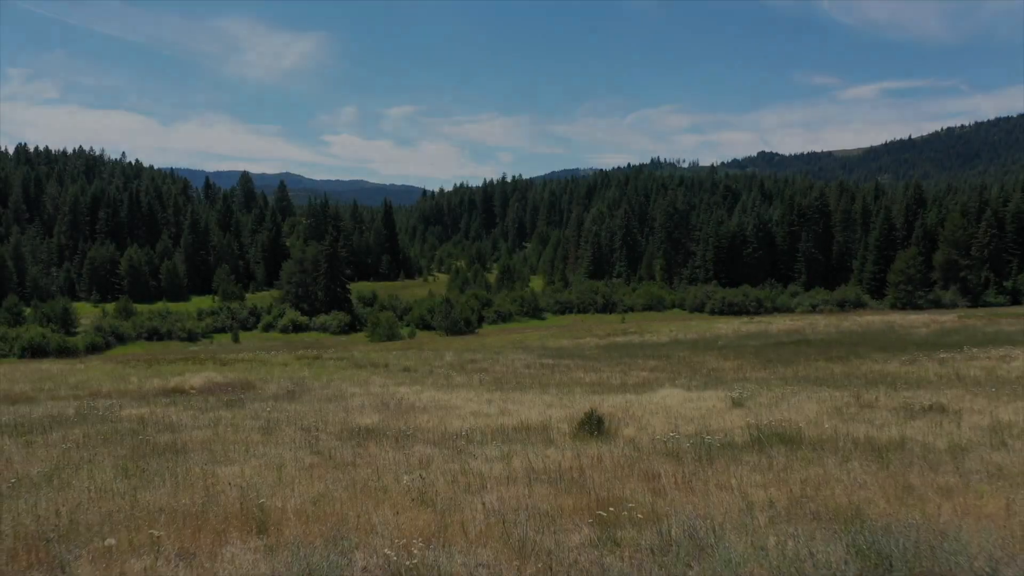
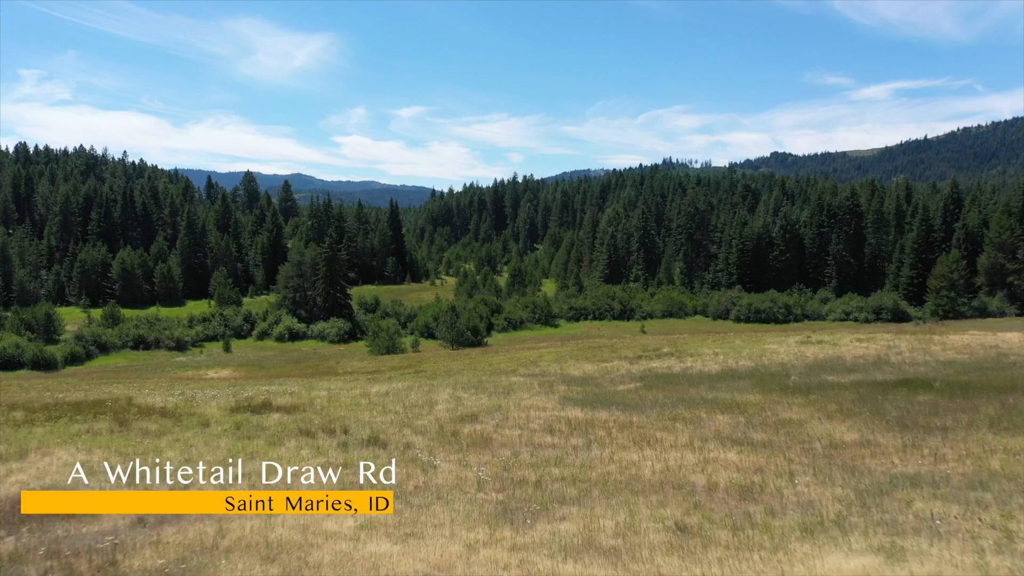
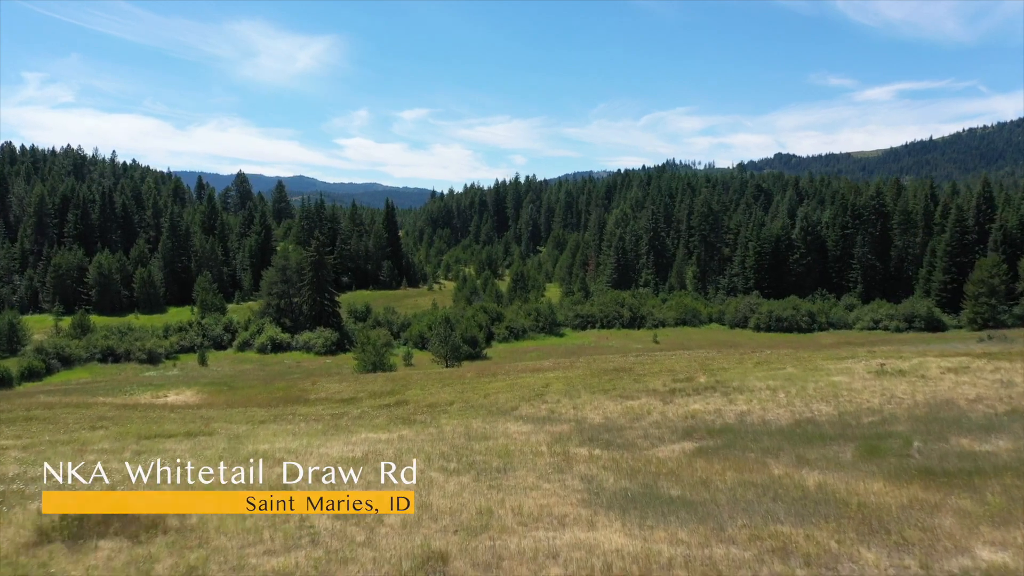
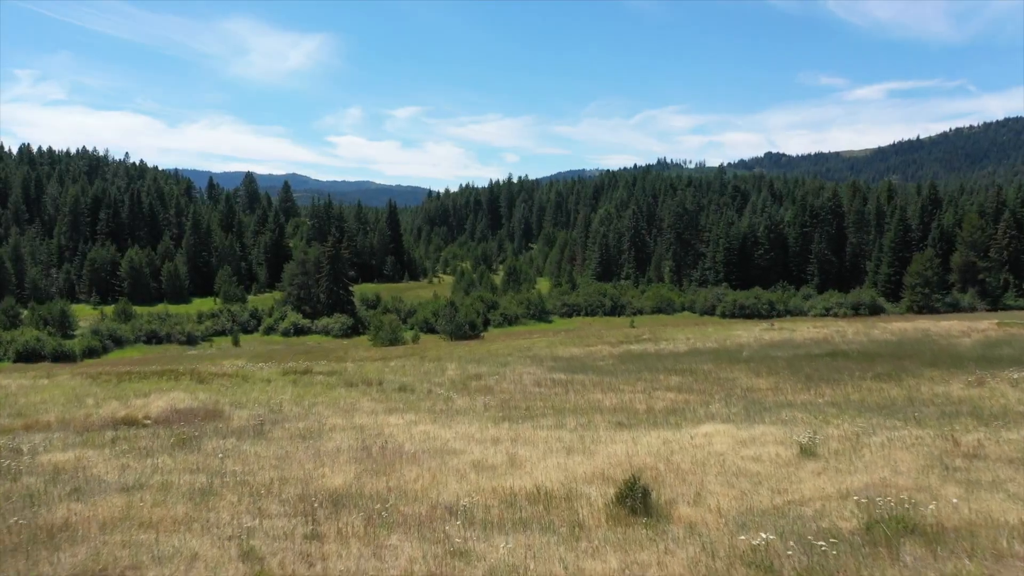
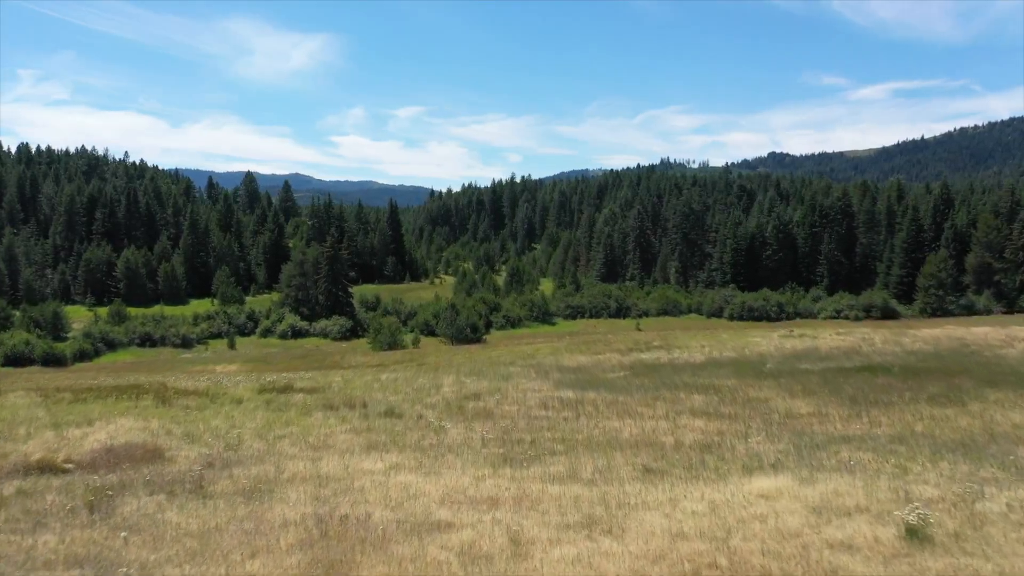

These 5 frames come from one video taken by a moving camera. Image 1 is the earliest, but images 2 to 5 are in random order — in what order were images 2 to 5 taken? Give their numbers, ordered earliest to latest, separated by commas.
4, 5, 2, 3
